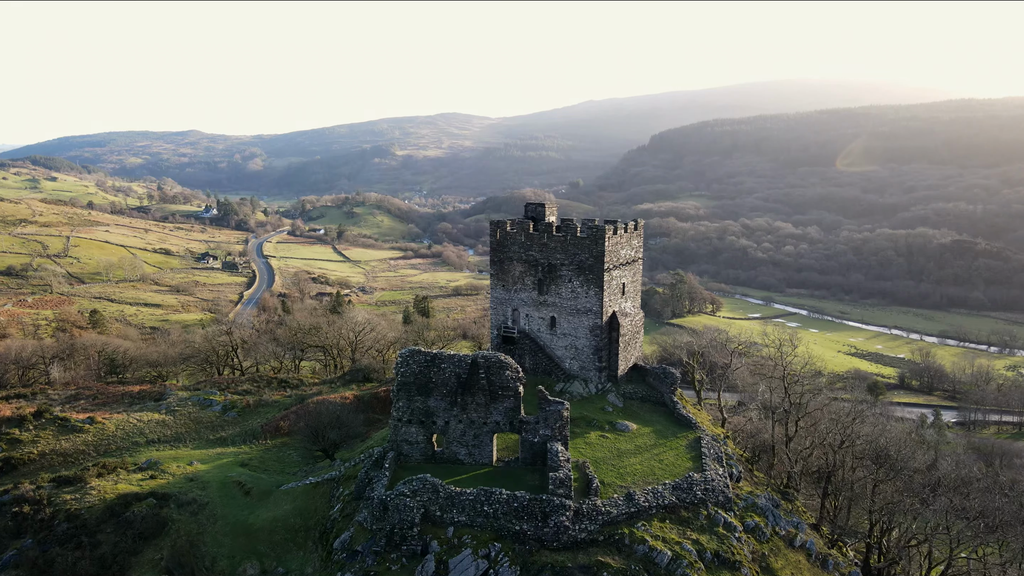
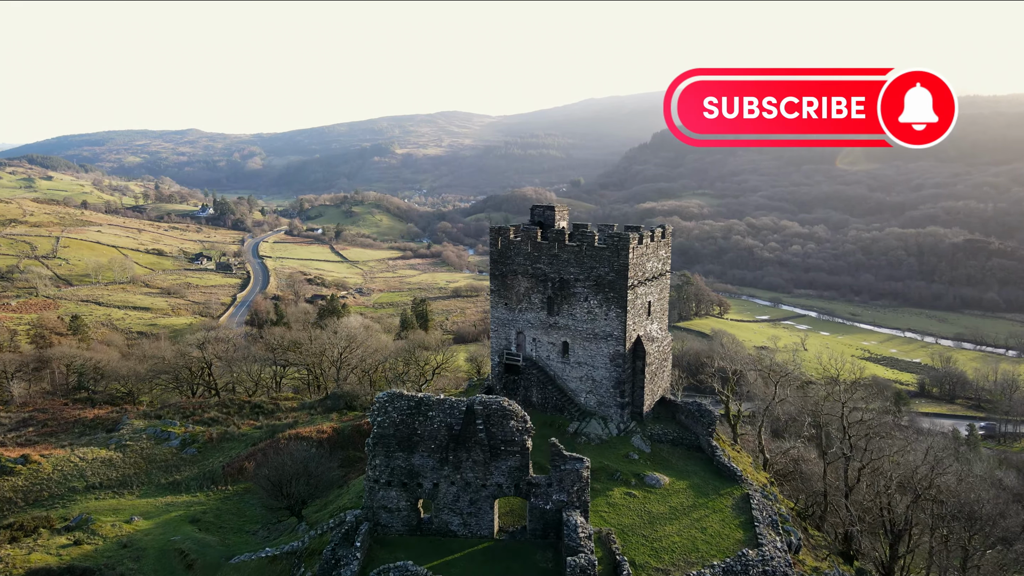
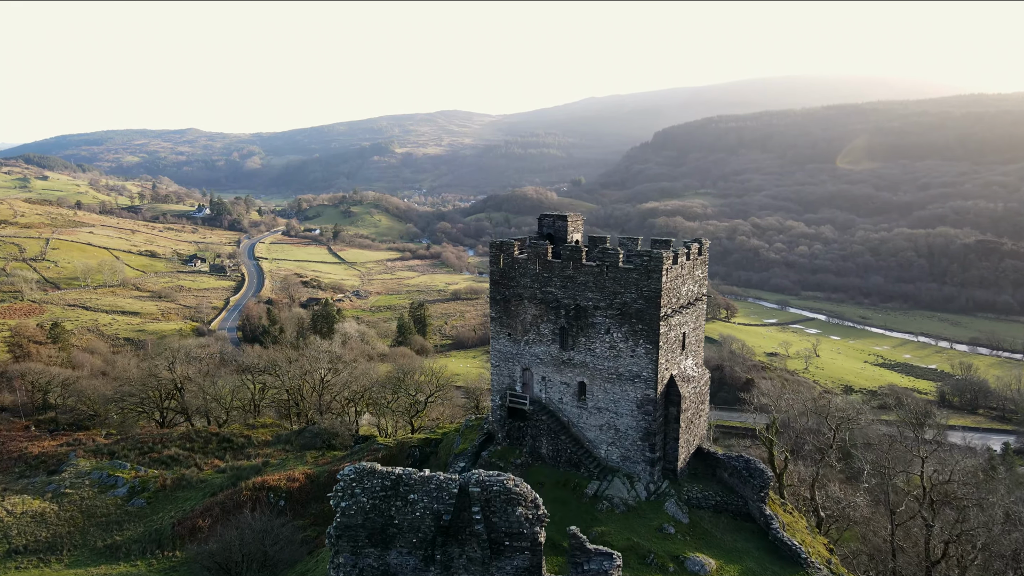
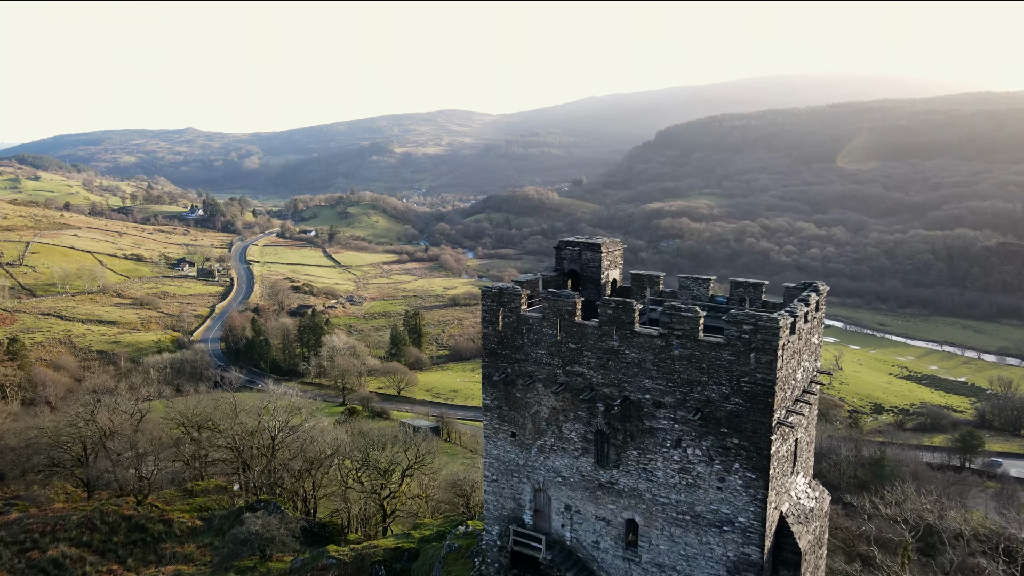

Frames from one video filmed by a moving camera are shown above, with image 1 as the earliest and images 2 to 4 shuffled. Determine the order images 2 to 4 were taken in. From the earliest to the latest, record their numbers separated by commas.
2, 3, 4
